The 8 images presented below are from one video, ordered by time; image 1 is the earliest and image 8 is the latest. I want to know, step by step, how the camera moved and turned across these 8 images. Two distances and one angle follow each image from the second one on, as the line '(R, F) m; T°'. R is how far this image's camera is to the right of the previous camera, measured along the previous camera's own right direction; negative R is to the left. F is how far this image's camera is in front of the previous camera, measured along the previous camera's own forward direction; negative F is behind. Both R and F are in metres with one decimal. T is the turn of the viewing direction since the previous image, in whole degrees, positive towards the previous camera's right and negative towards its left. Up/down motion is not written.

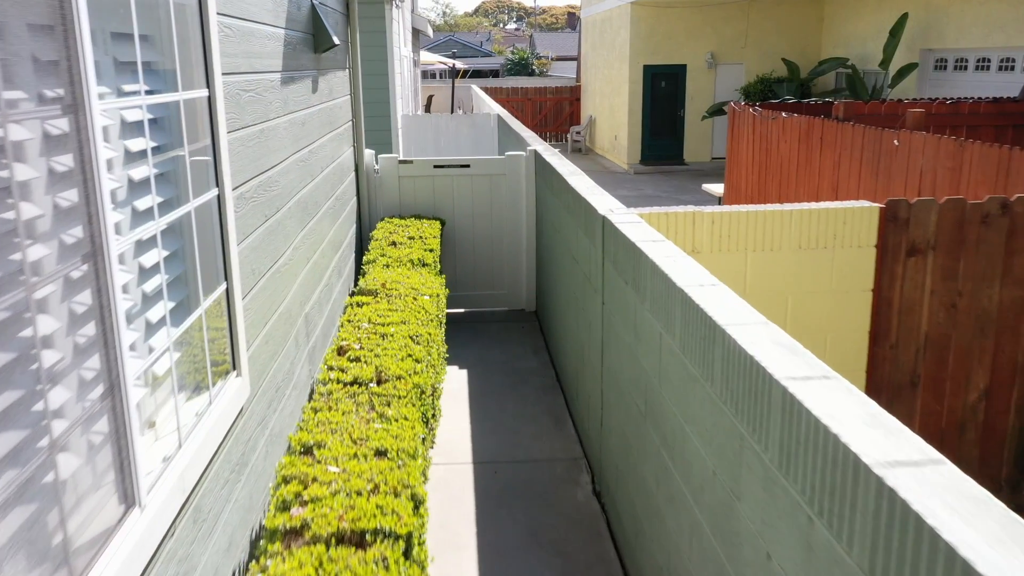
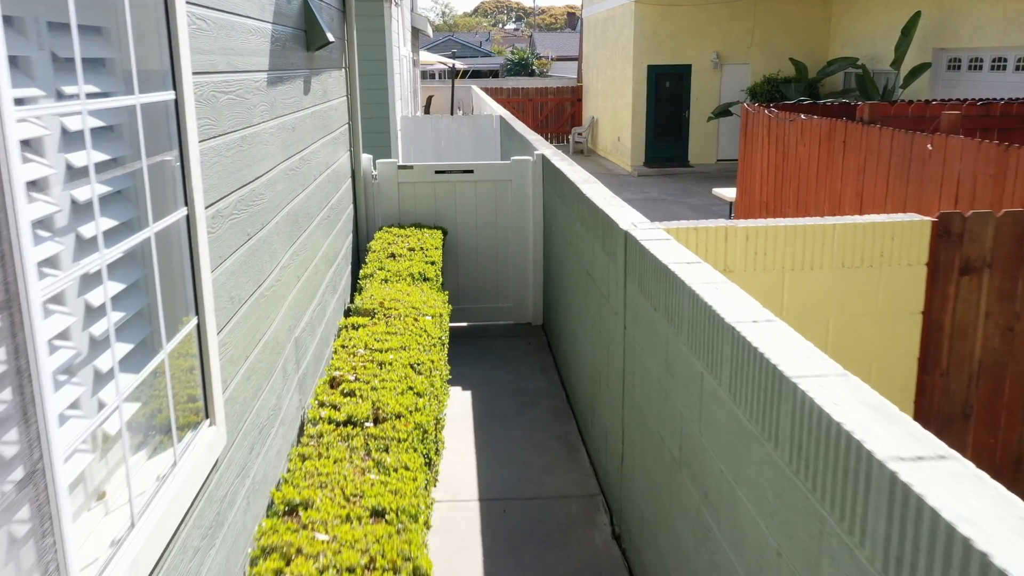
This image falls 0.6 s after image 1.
(0.0, +0.4) m; 0°
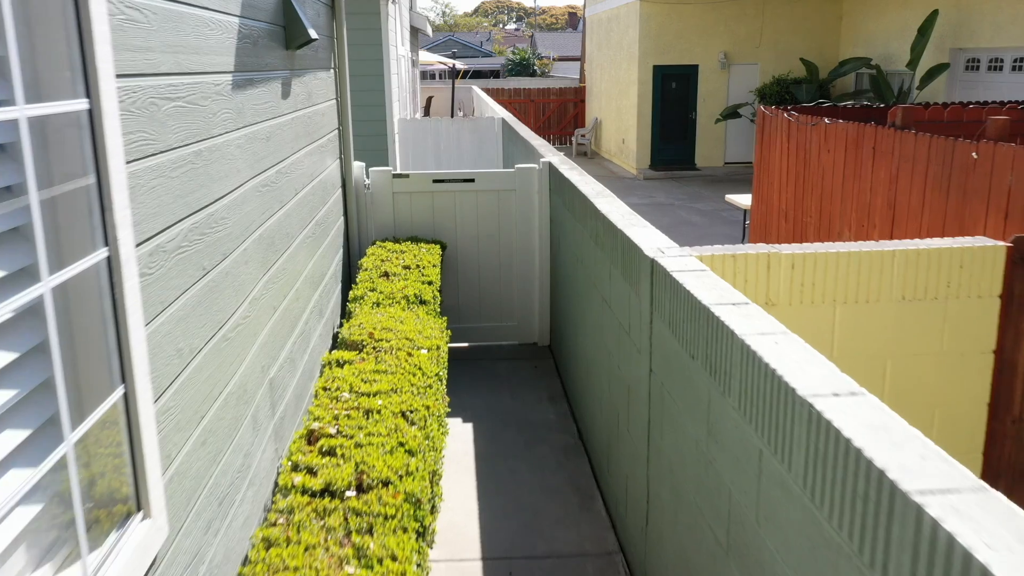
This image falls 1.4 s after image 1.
(0.0, +0.5) m; 0°
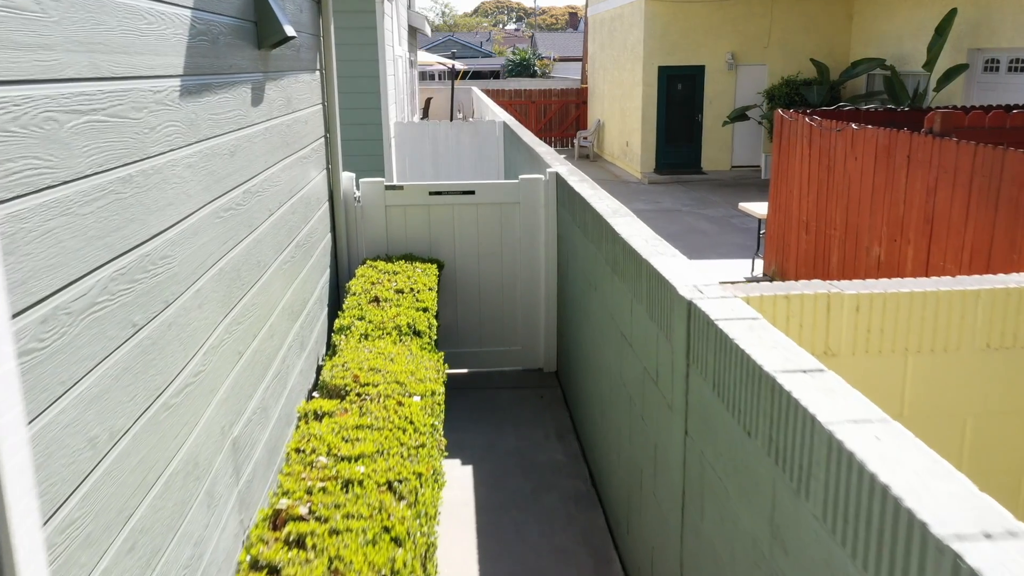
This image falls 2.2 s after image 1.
(0.0, +0.5) m; 0°
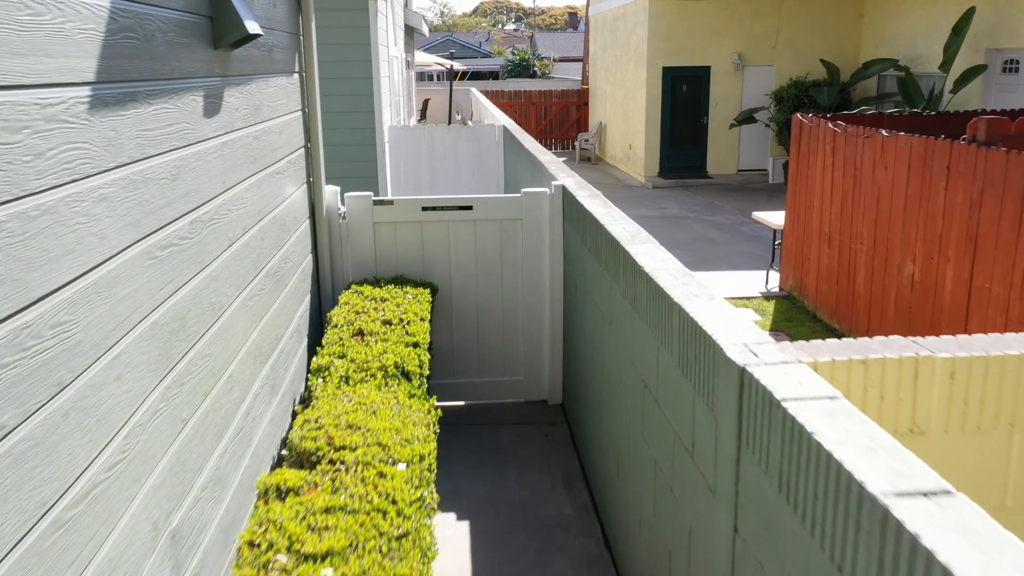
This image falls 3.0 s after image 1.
(0.0, +0.5) m; 0°
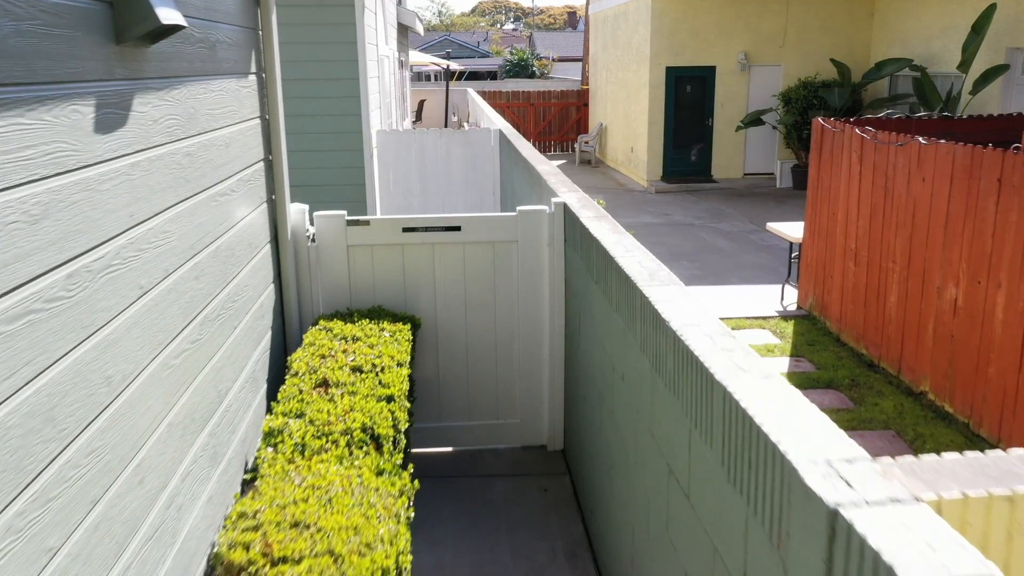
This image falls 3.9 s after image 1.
(0.0, +0.6) m; 0°
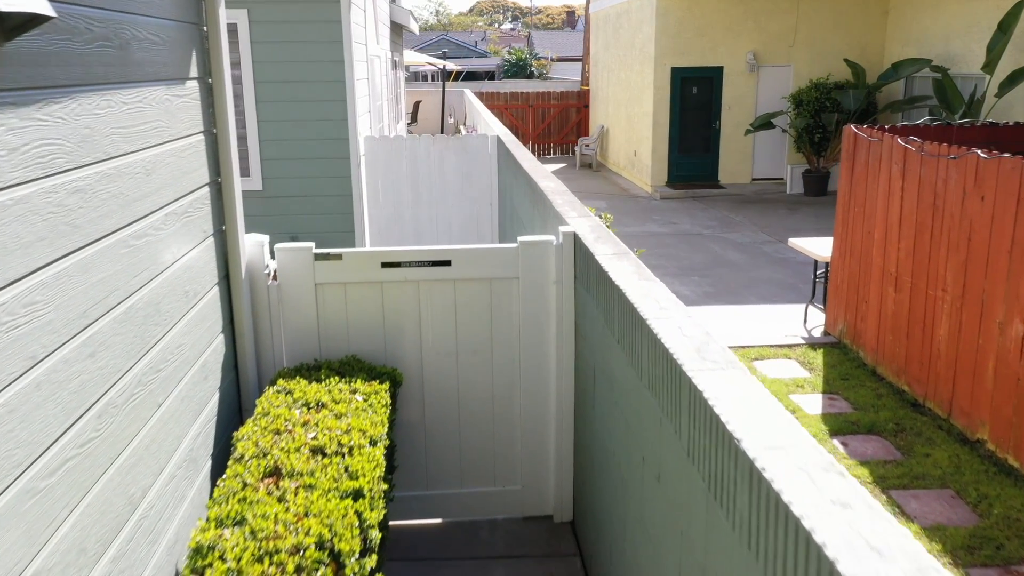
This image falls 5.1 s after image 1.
(0.0, +0.6) m; 0°
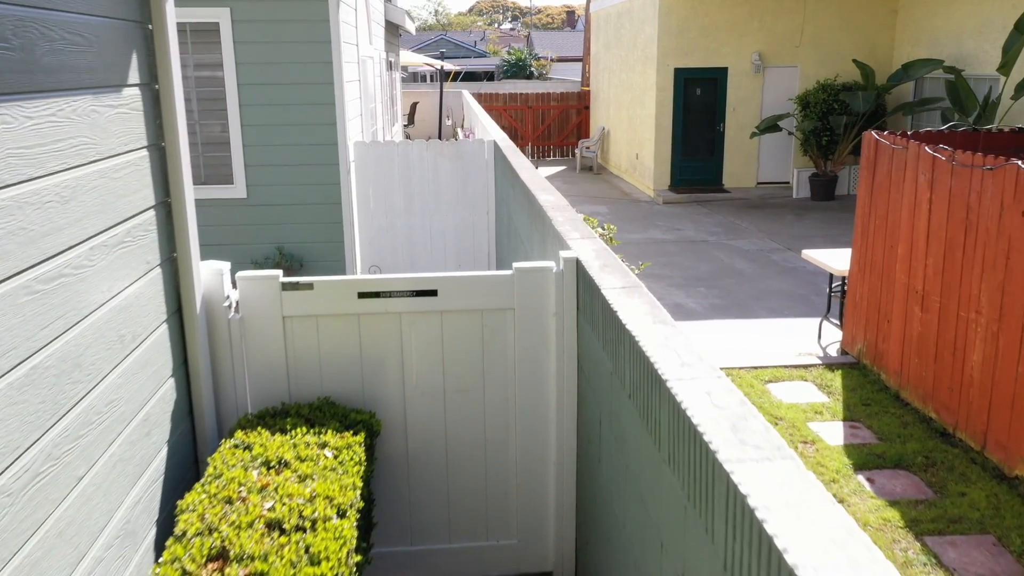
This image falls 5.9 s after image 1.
(0.0, +0.4) m; 0°
